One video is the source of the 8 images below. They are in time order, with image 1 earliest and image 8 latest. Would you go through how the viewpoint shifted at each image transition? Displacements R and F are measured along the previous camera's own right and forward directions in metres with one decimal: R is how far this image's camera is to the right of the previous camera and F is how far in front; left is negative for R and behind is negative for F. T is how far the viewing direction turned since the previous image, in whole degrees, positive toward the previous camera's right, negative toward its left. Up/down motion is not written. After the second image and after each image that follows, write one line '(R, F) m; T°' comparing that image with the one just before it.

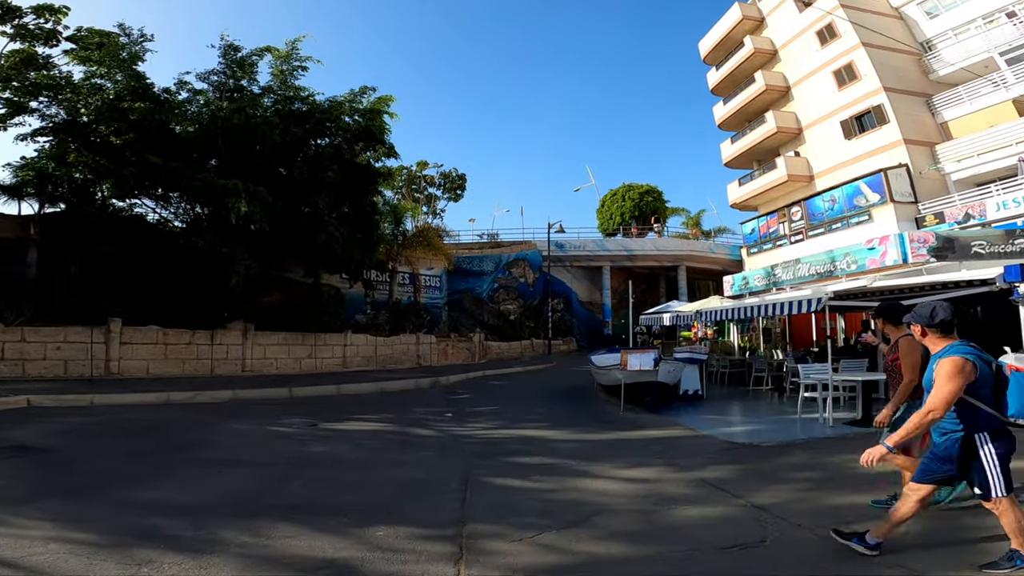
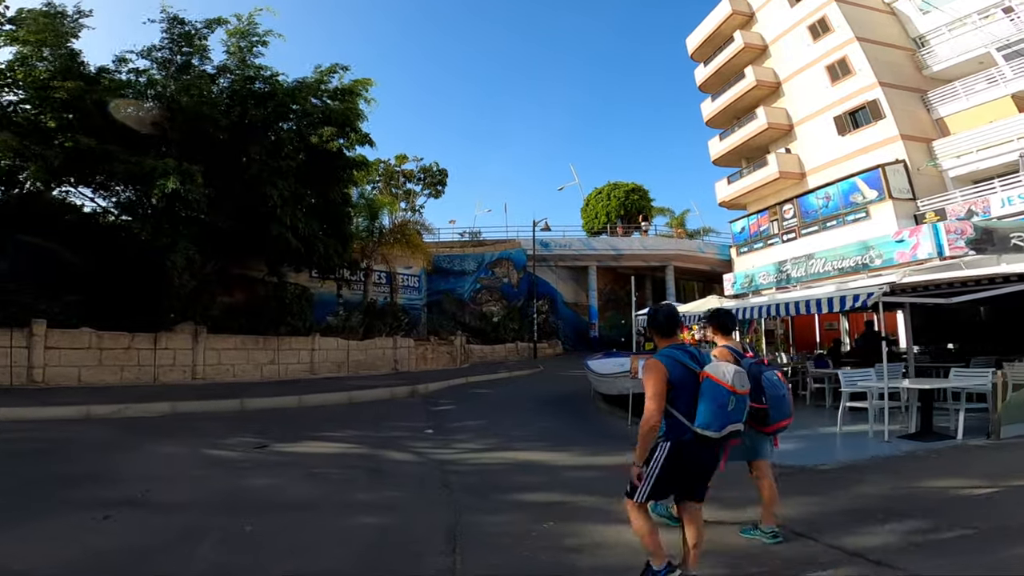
(-0.2, +1.6) m; +2°
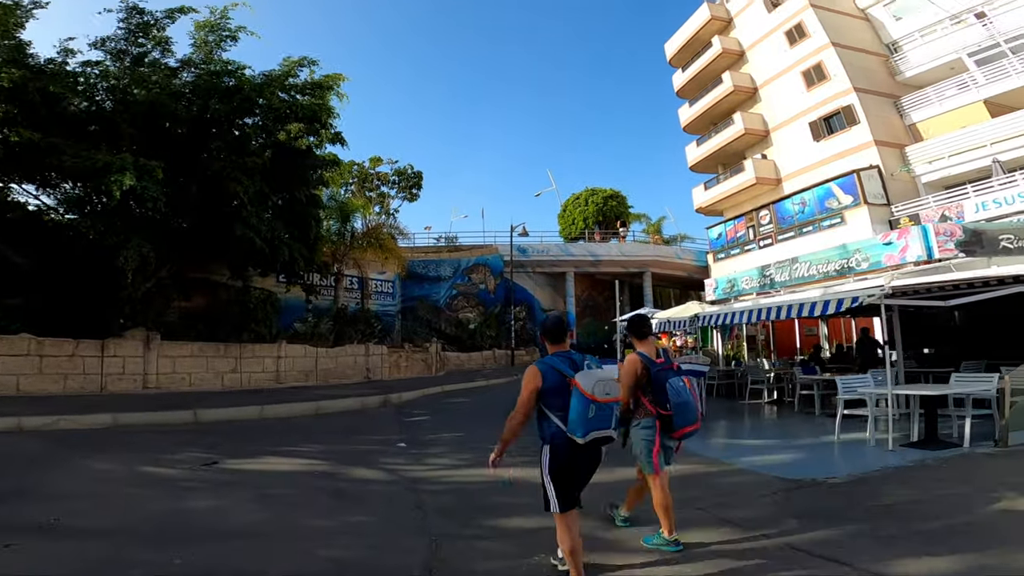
(-0.1, +0.6) m; +2°
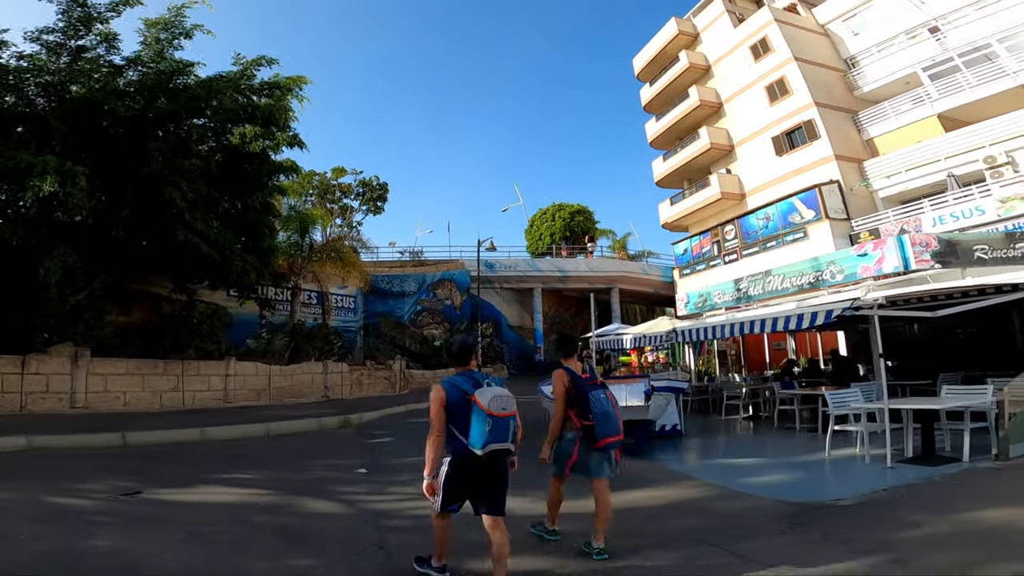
(-0.1, +0.6) m; +3°
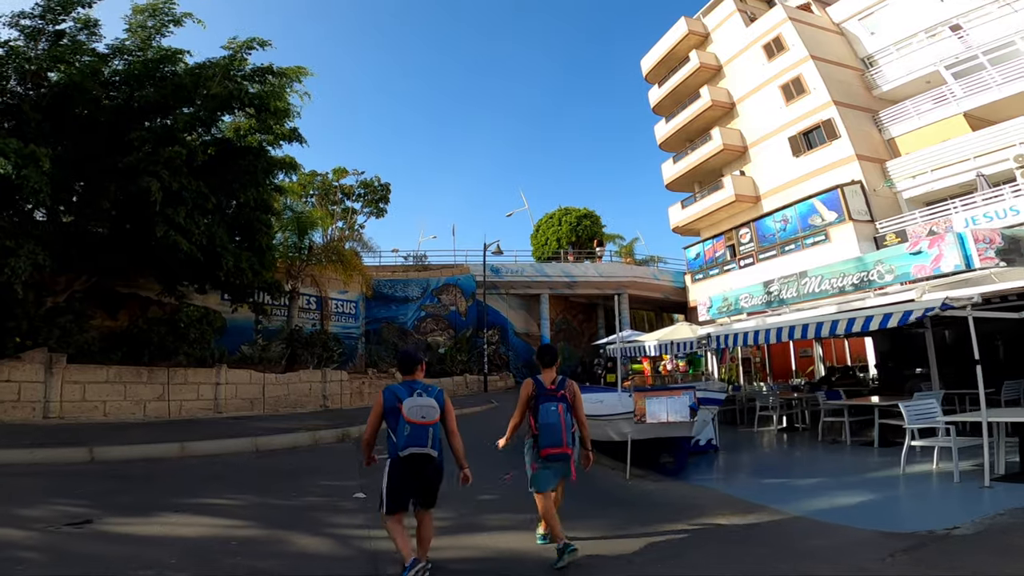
(-0.2, +1.1) m; 0°
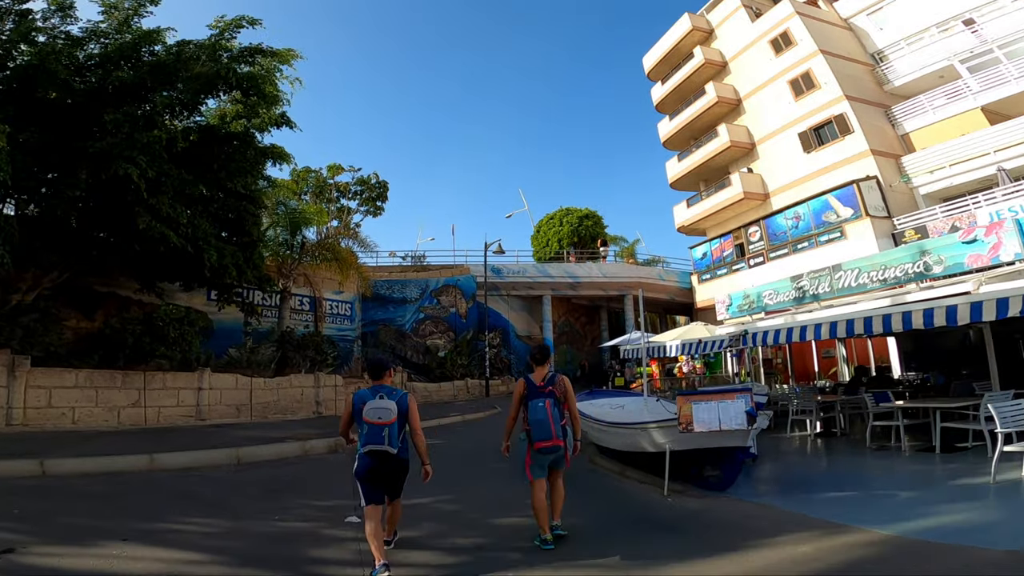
(-0.2, +1.1) m; 0°
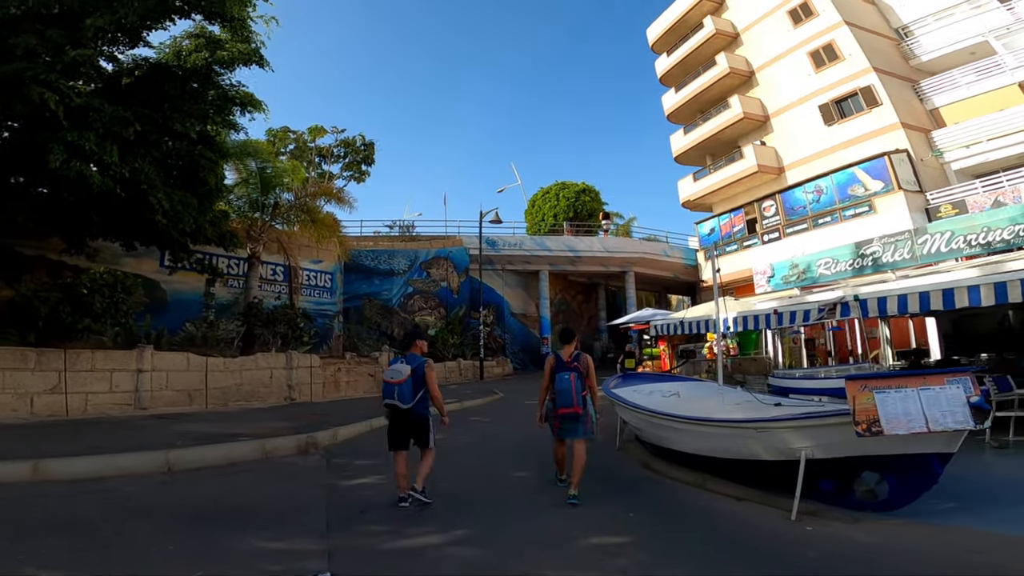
(-0.5, +2.2) m; +1°
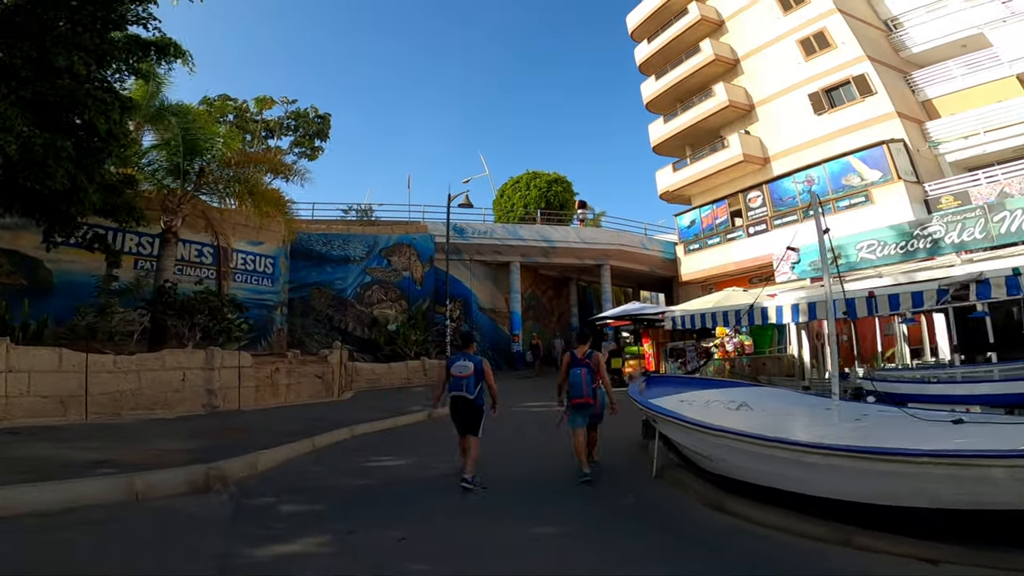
(-0.3, +2.3) m; +4°
